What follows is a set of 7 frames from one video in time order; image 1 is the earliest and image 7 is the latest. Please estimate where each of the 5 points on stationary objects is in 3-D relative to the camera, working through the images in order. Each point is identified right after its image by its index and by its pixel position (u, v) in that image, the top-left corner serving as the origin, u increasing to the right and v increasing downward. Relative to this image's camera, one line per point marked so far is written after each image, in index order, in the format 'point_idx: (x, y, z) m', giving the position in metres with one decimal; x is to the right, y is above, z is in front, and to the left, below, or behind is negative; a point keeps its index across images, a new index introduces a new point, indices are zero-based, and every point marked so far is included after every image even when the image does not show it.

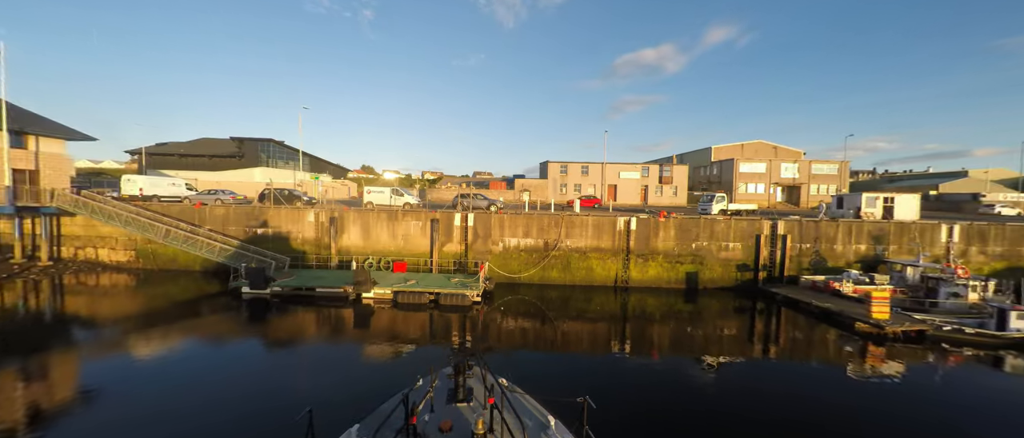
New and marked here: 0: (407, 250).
0: (-6.0, -1.8, +19.6) m
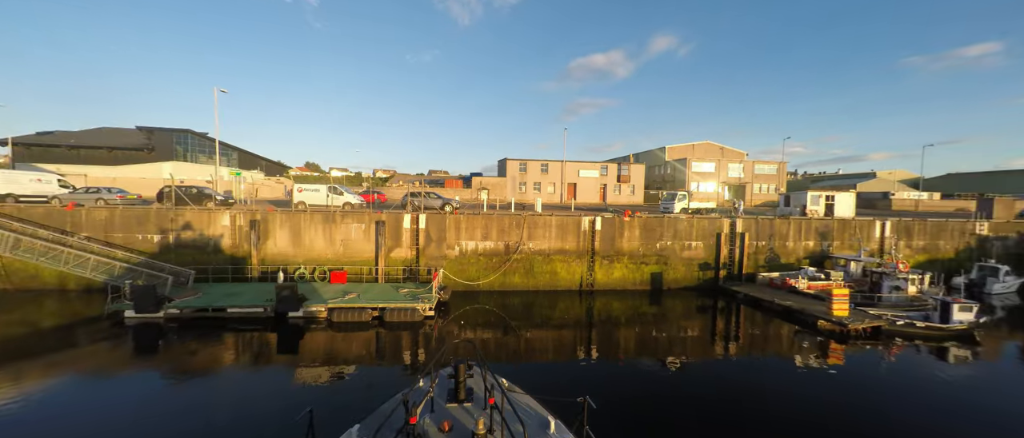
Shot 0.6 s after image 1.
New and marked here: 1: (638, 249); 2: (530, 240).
0: (-8.1, -1.9, +17.0) m
1: (+7.2, -1.8, +19.6) m
2: (+0.9, -1.2, +18.6) m
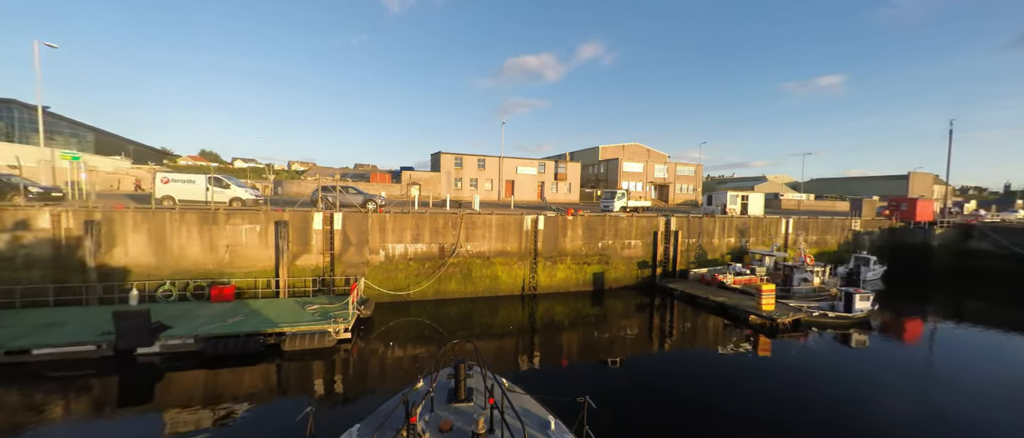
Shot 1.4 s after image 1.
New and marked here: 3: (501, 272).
0: (-10.8, -1.9, +13.5) m
1: (+3.7, -1.7, +18.9) m
2: (-2.2, -1.1, +16.7) m
3: (-0.6, -2.7, +17.4) m
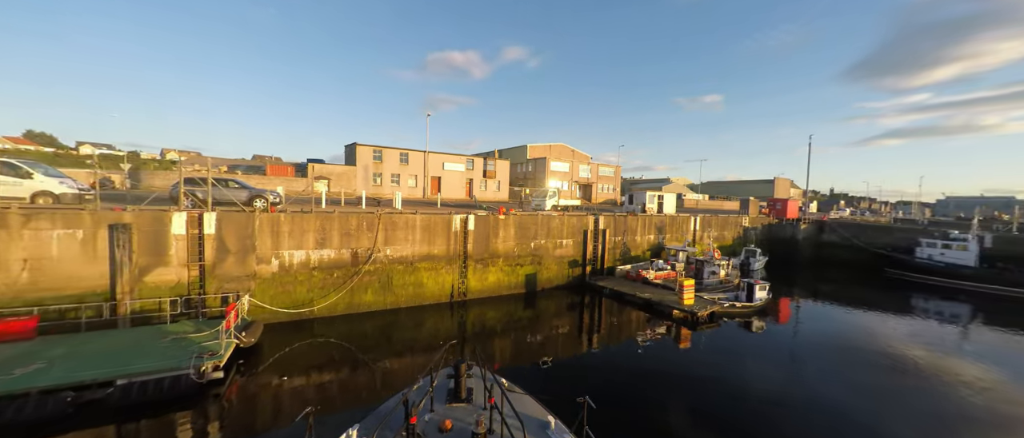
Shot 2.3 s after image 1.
0: (-13.1, -2.0, +9.7) m
1: (0.0, -1.6, +18.0) m
2: (-5.3, -1.1, +14.6) m
3: (-3.9, -2.7, +15.6) m
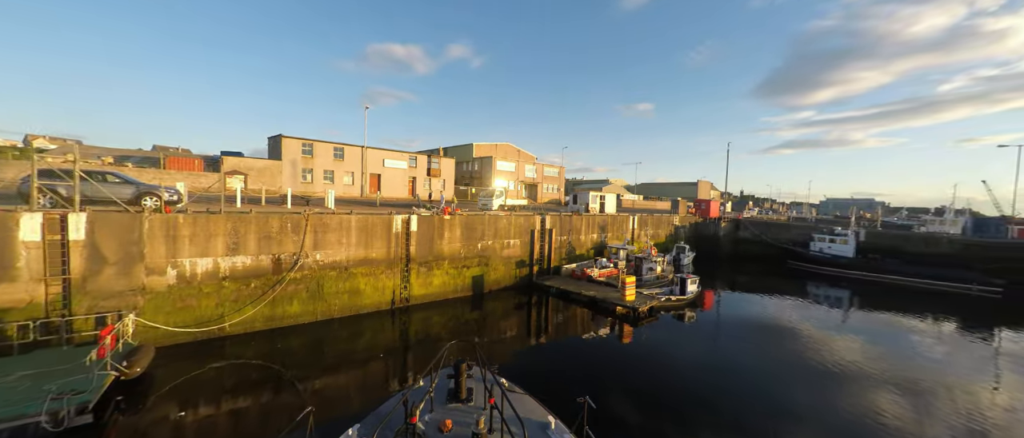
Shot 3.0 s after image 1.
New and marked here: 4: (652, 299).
0: (-14.3, -2.1, +7.0) m
1: (-2.7, -1.7, +17.3) m
2: (-7.4, -1.2, +13.1) m
3: (-6.2, -2.7, +14.3) m
4: (+7.2, -4.1, +17.8) m
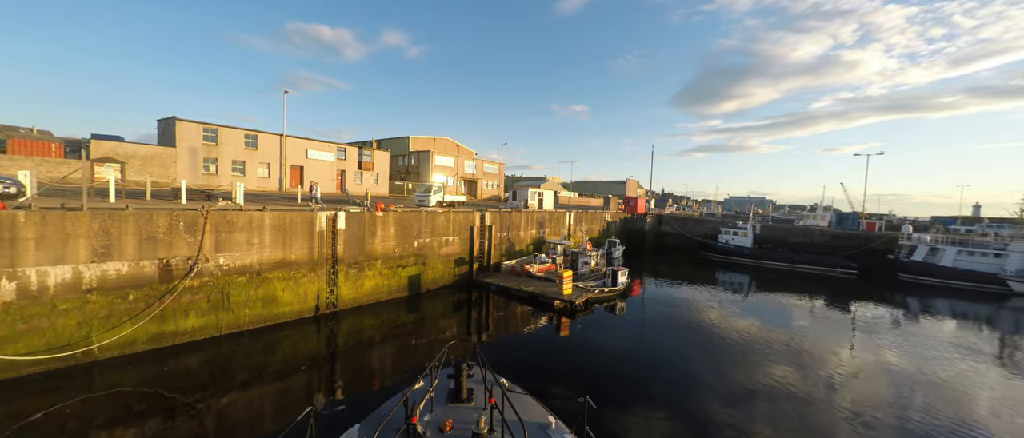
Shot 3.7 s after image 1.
0: (-15.2, -2.1, +4.1) m
1: (-5.6, -1.5, +16.2) m
2: (-9.6, -1.1, +11.3) m
3: (-8.6, -2.6, +12.8) m
4: (+4.0, -3.9, +18.5) m
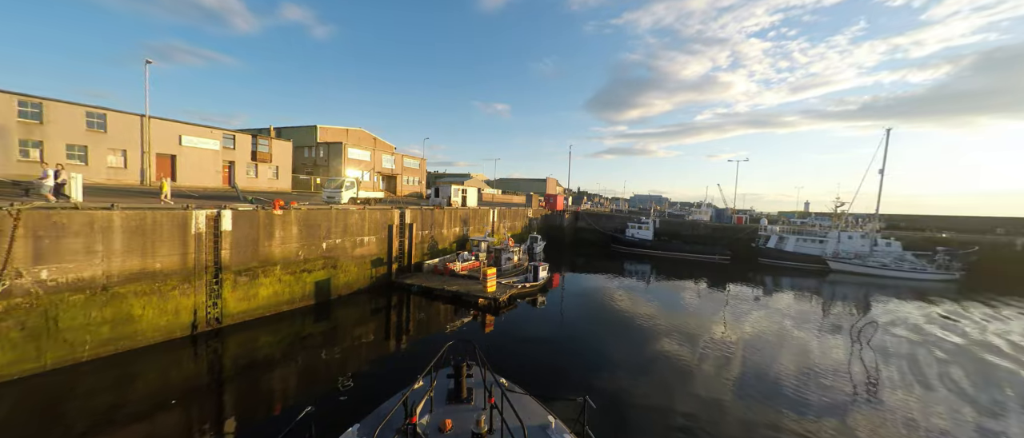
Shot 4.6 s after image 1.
0: (-15.7, -2.2, +0.4) m
1: (-9.0, -1.5, +14.4) m
2: (-11.8, -1.1, +8.7) m
3: (-11.1, -2.6, +10.4) m
4: (-0.1, -3.8, +18.7) m
